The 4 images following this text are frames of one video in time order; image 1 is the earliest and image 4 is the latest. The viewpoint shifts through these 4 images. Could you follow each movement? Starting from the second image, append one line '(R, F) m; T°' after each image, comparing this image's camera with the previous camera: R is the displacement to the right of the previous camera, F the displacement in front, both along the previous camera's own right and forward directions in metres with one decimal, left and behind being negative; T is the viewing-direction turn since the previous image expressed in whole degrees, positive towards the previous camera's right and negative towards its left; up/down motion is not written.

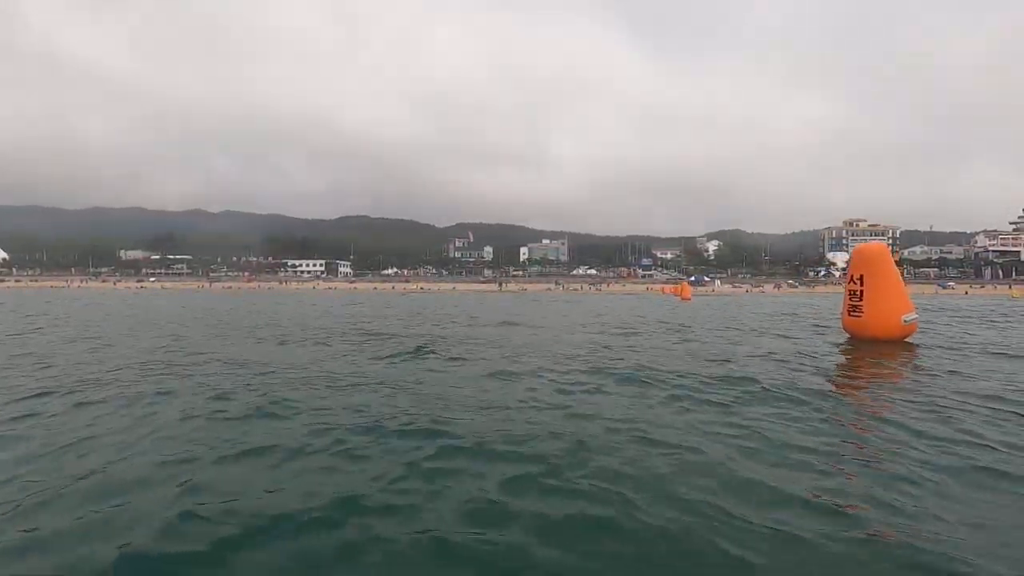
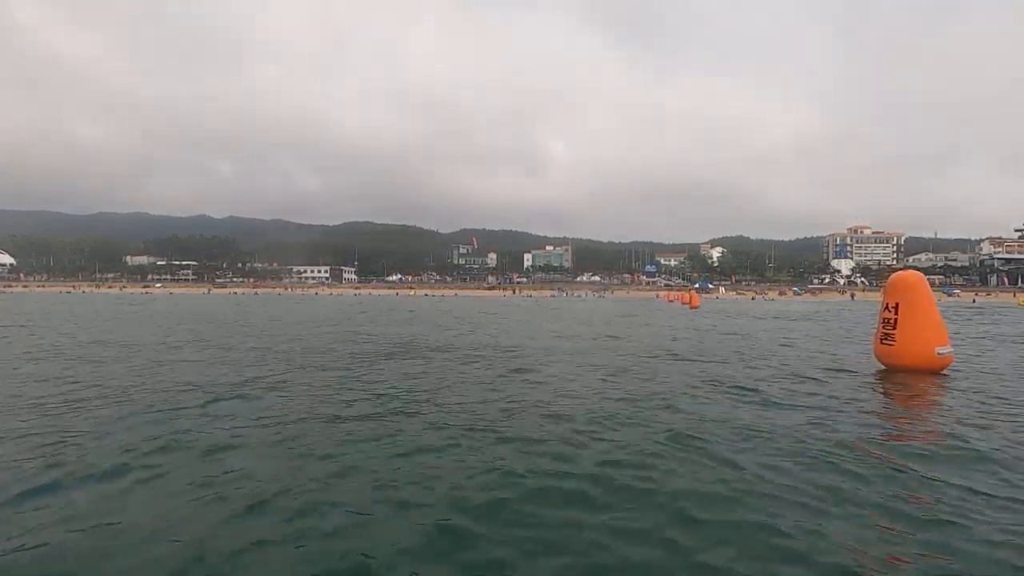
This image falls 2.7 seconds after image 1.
(-1.5, 0.0) m; 0°
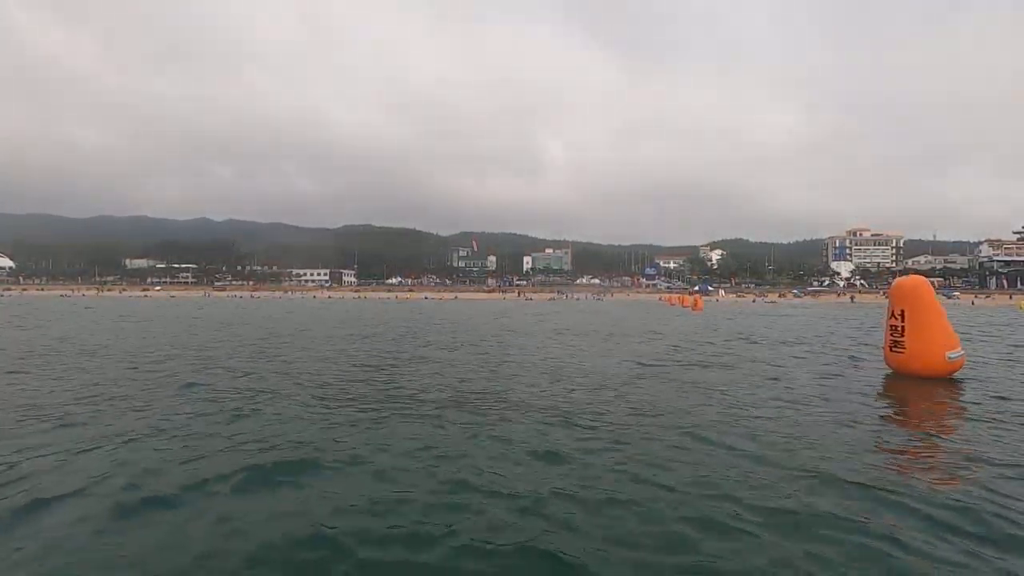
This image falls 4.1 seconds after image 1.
(+0.2, +0.2) m; 0°
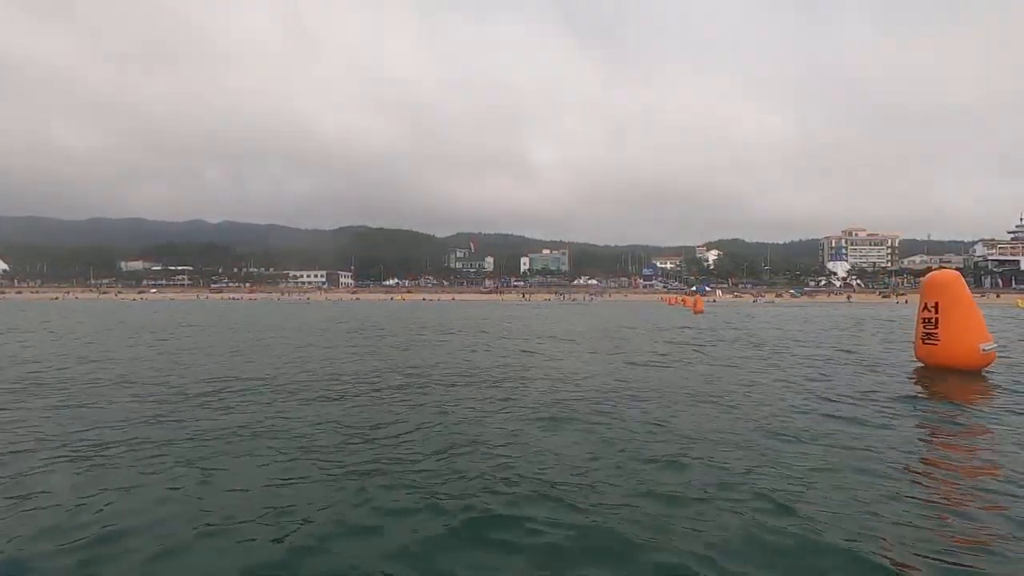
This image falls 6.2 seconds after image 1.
(-1.1, +0.2) m; 0°
